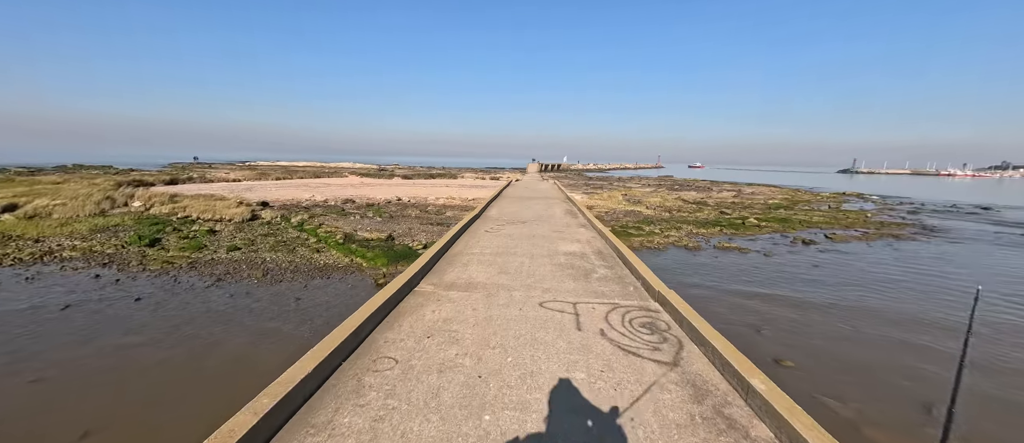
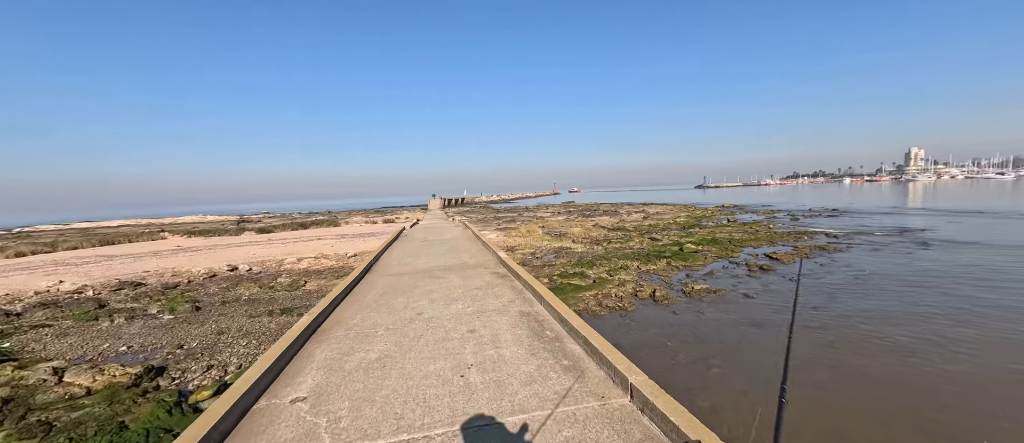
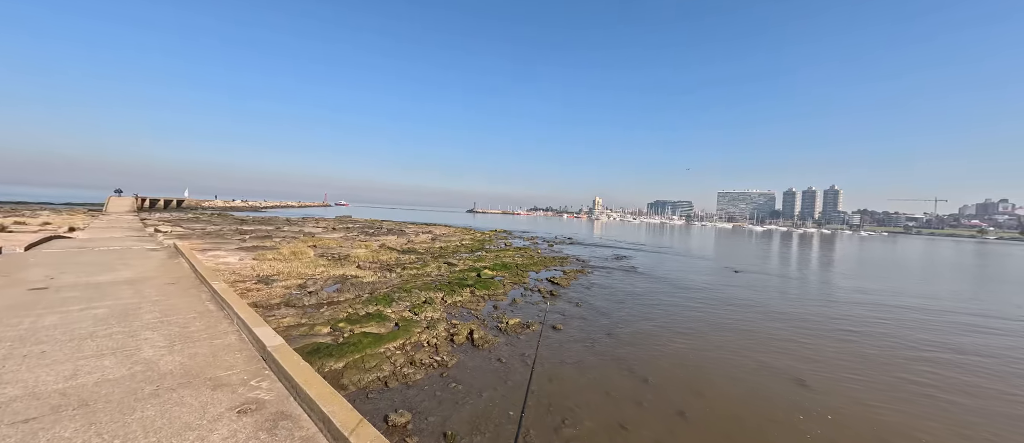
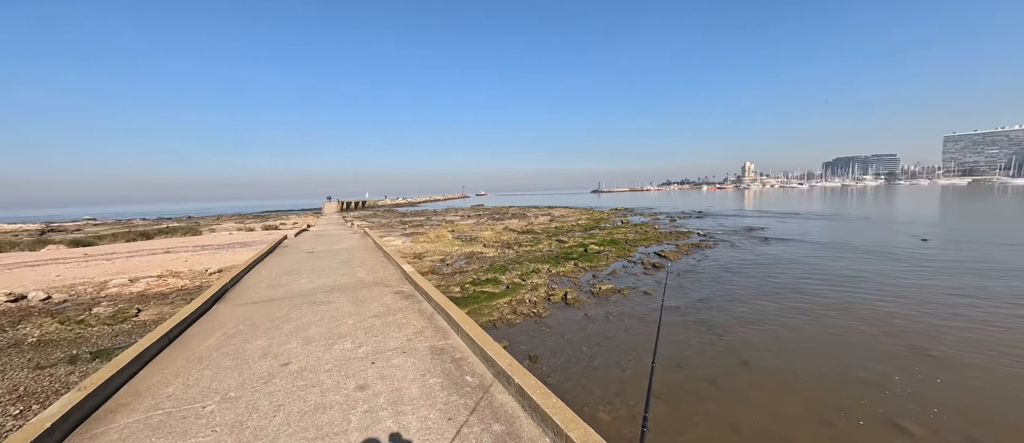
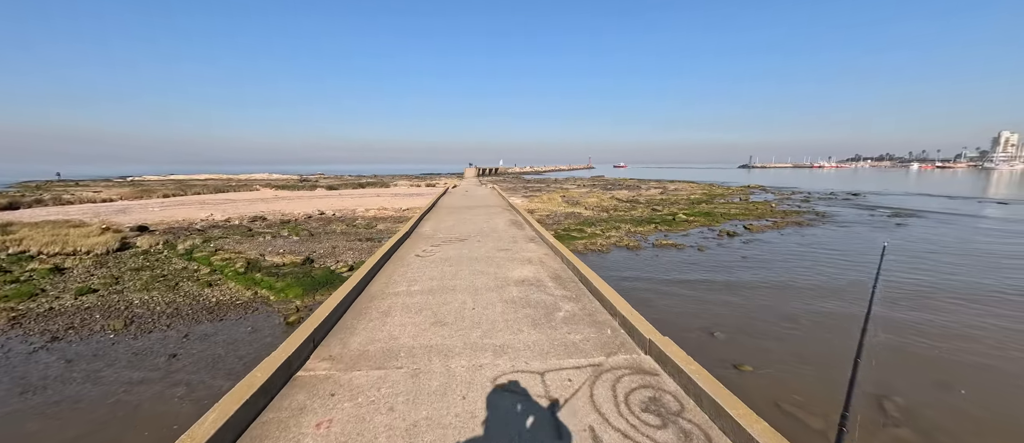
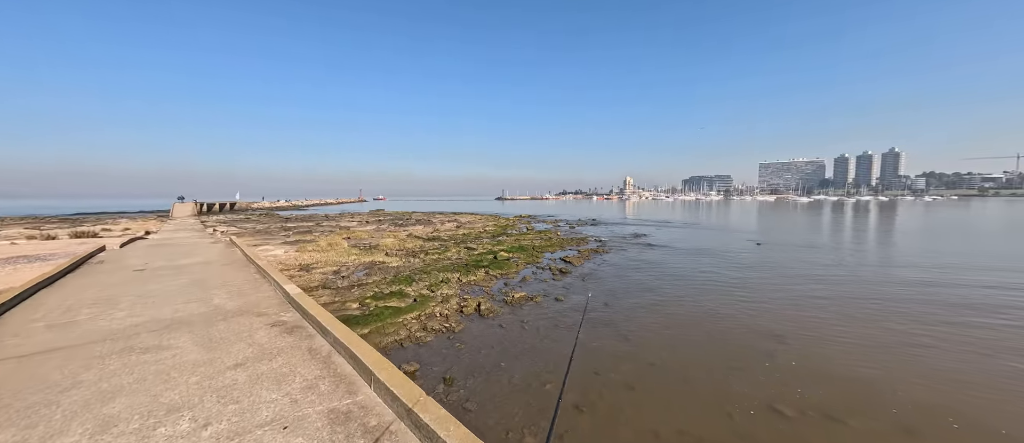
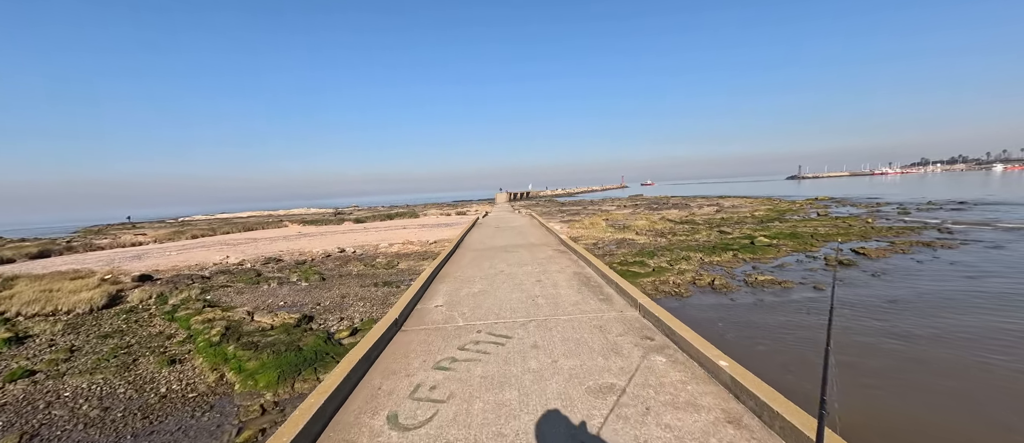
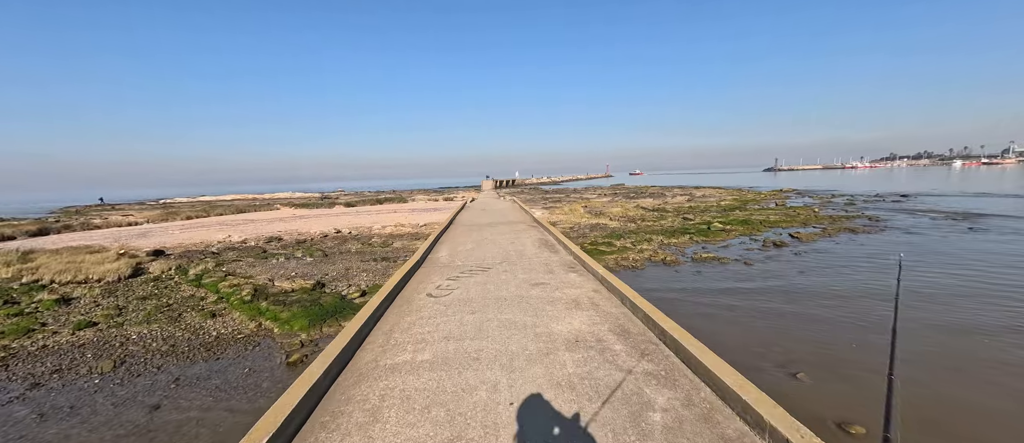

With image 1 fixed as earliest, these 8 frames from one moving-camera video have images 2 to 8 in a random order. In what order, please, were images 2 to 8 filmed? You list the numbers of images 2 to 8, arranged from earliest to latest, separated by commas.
5, 8, 7, 2, 4, 6, 3
